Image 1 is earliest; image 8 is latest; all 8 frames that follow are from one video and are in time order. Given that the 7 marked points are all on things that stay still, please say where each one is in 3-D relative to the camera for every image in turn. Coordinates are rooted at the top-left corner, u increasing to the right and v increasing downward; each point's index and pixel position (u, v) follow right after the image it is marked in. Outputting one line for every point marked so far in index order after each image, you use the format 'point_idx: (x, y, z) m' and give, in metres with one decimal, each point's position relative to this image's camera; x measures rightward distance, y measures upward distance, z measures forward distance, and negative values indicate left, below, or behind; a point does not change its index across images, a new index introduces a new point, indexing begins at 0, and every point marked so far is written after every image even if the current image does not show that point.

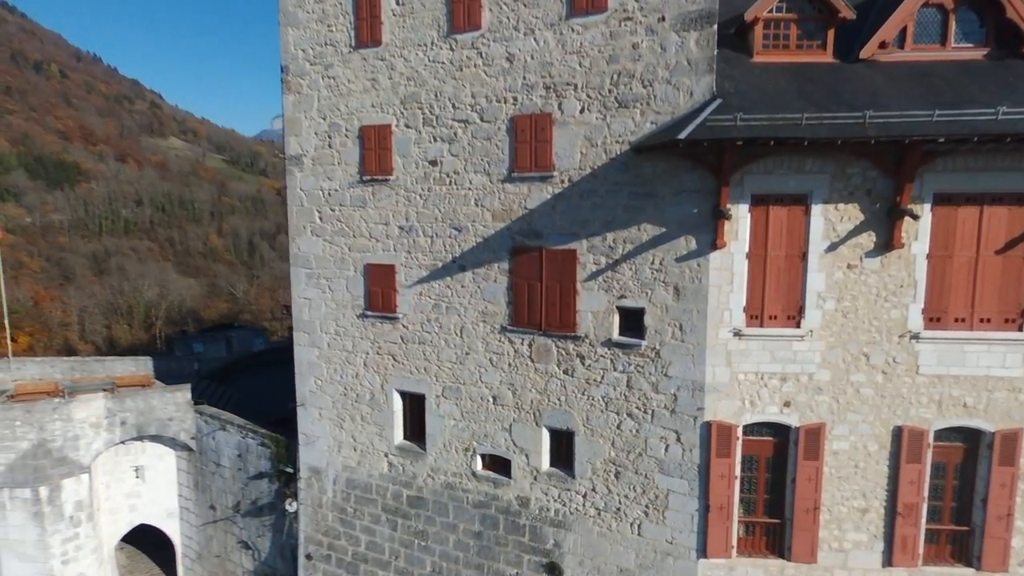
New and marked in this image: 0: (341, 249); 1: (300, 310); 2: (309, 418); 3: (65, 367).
0: (-3.3, +0.8, +11.9) m
1: (-4.3, -0.4, +12.5) m
2: (-4.2, -2.7, +12.8) m
3: (-13.0, -2.3, +17.7) m
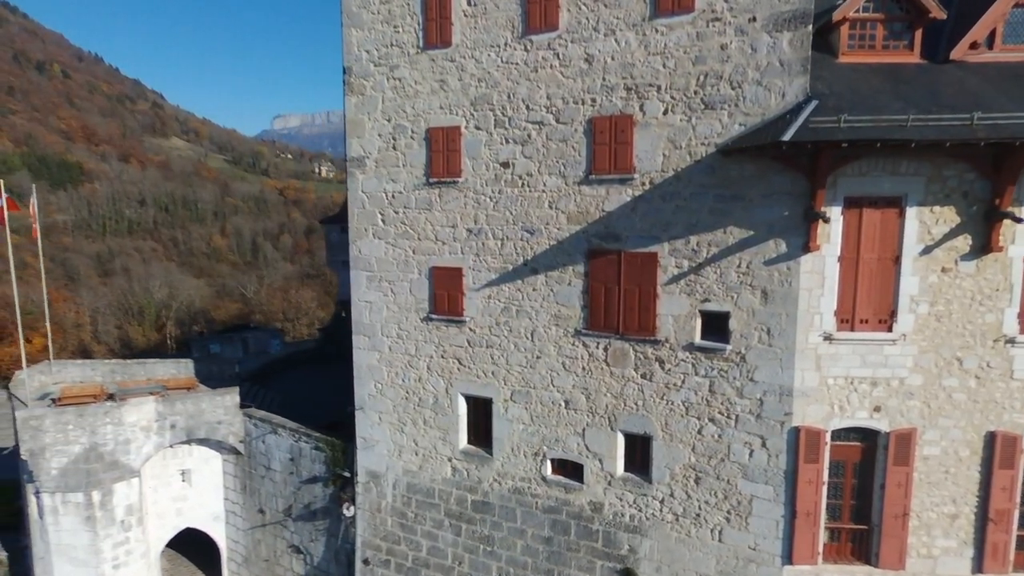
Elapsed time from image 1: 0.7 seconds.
0: (-2.1, +0.7, +11.8) m
1: (-3.1, -0.5, +12.4) m
2: (-3.0, -2.8, +12.7) m
3: (-11.7, -2.4, +17.6) m
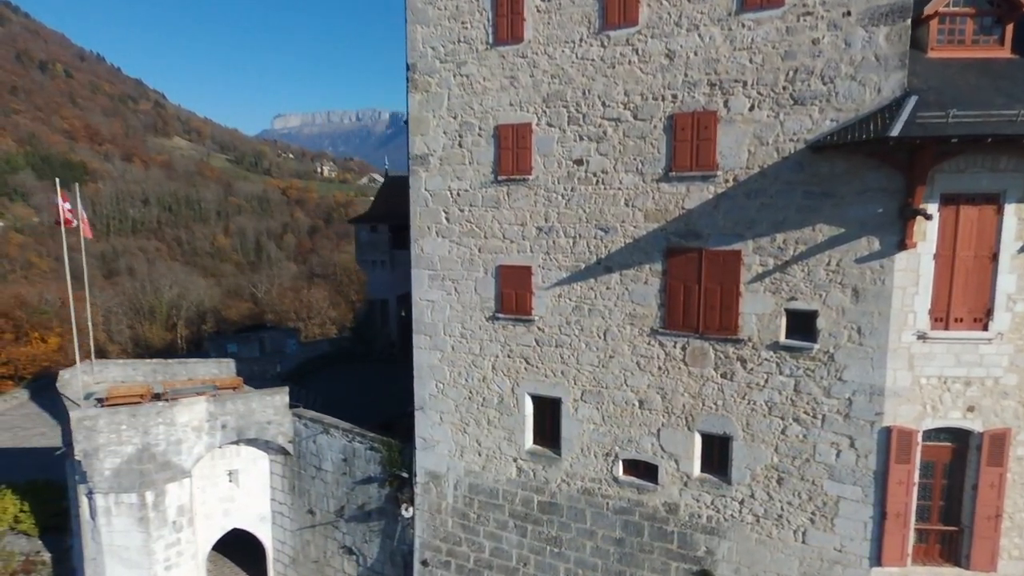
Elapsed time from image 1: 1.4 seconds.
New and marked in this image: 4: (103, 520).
0: (-0.8, +0.7, +11.6) m
1: (-1.8, -0.5, +12.3) m
2: (-1.7, -2.7, +12.5) m
3: (-10.4, -2.3, +17.5) m
4: (-9.1, -5.2, +13.7) m
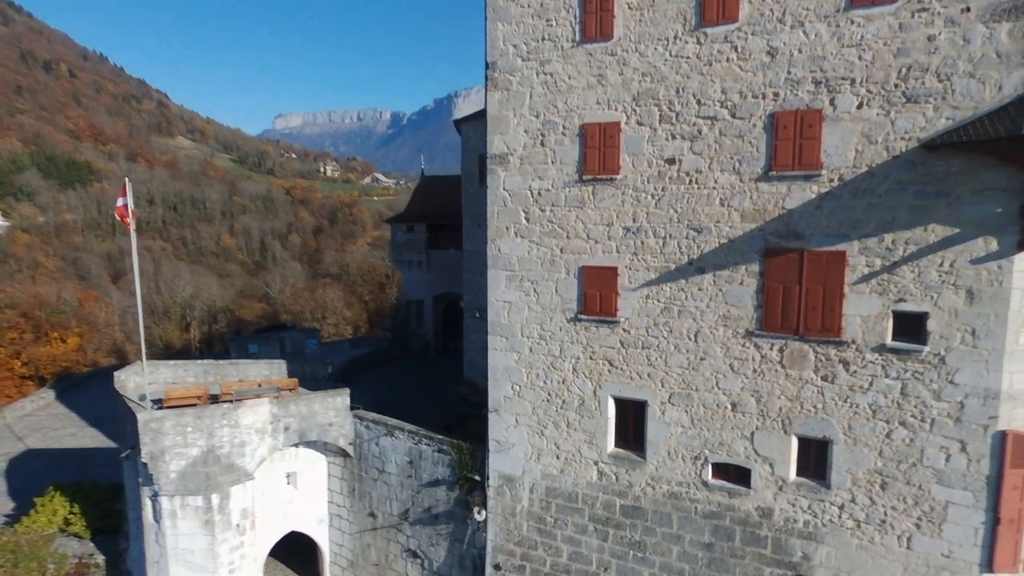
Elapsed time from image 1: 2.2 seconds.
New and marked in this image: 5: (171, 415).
0: (+0.7, +0.7, +11.5) m
1: (-0.3, -0.5, +12.1) m
2: (-0.2, -2.8, +12.4) m
3: (-8.9, -2.3, +17.4) m
4: (-7.6, -5.2, +13.6) m
5: (-7.4, -2.8, +13.3) m
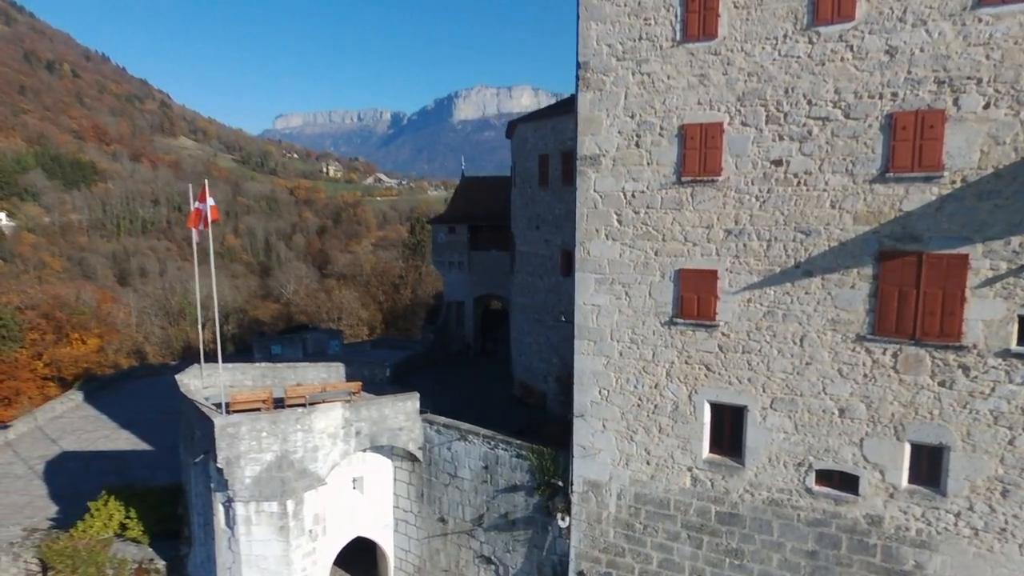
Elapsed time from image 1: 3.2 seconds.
0: (+2.4, +0.6, +11.3) m
1: (+1.4, -0.6, +12.0) m
2: (+1.5, -2.8, +12.2) m
3: (-7.2, -2.4, +17.2) m
4: (-5.9, -5.3, +13.4) m
5: (-5.7, -2.8, +13.1) m
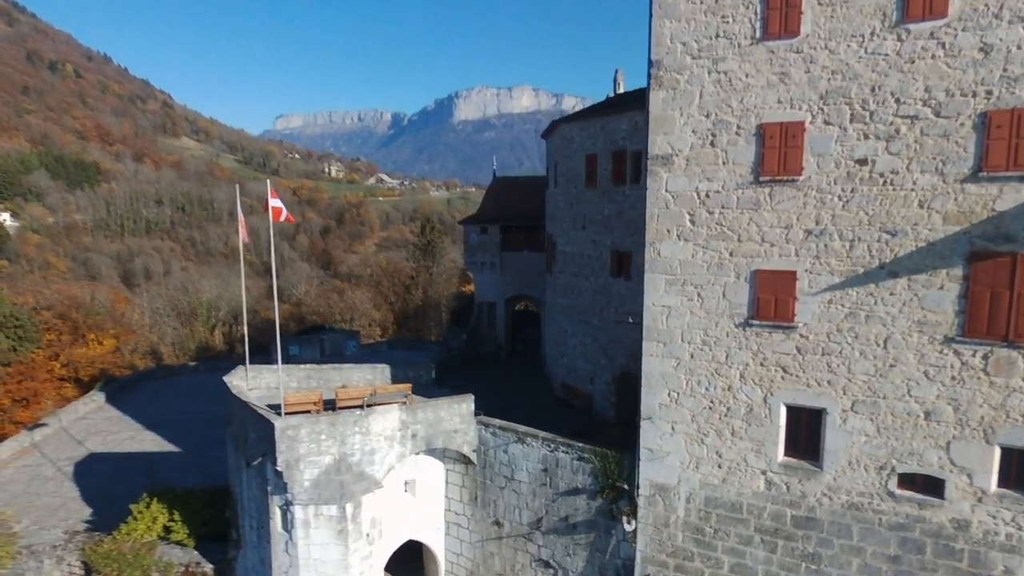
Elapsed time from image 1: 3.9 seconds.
0: (+3.8, +0.6, +11.2) m
1: (+2.8, -0.6, +11.8) m
2: (+2.9, -2.8, +12.1) m
3: (-5.9, -2.4, +17.0) m
4: (-4.6, -5.3, +13.3) m
5: (-4.3, -2.8, +12.9) m
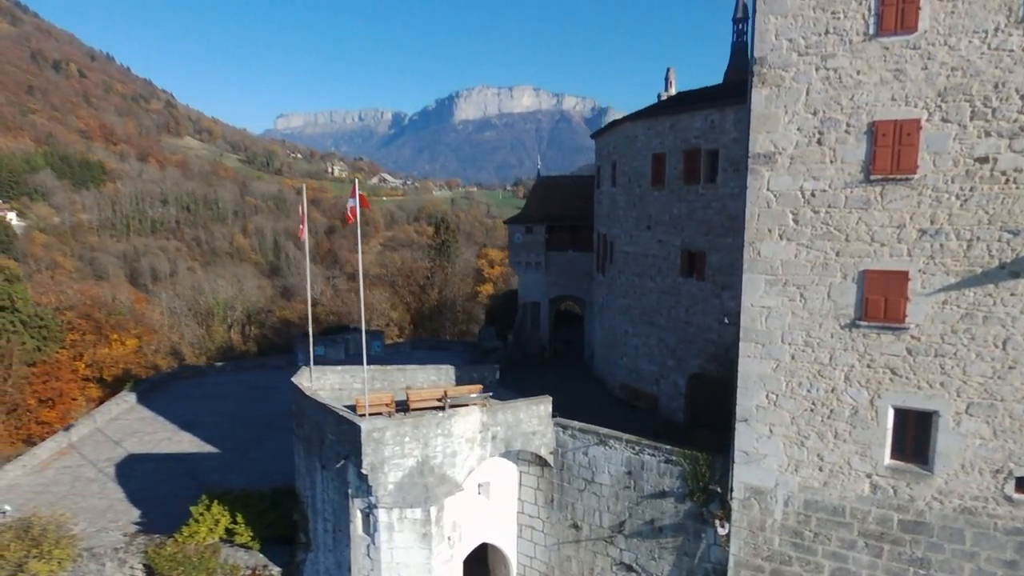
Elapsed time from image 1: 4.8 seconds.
0: (+5.6, +0.6, +11.0) m
1: (+4.6, -0.6, +11.6) m
2: (+4.7, -2.8, +11.9) m
3: (-4.0, -2.4, +16.9) m
4: (-2.7, -5.3, +13.1) m
5: (-2.5, -2.8, +12.8) m
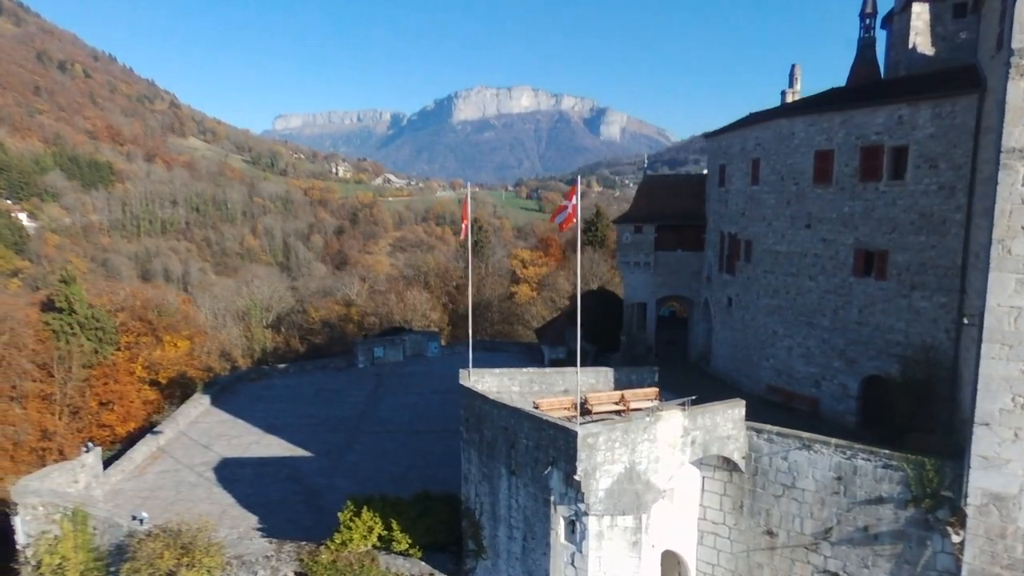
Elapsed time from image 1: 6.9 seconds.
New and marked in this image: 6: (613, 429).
0: (+10.0, +0.6, +10.6) m
1: (+9.0, -0.6, +11.3) m
2: (+9.1, -2.8, +11.5) m
3: (+0.4, -2.4, +16.5) m
4: (+1.7, -5.3, +12.7) m
5: (+1.9, -2.8, +12.4) m
6: (+2.1, -2.9, +12.5) m
